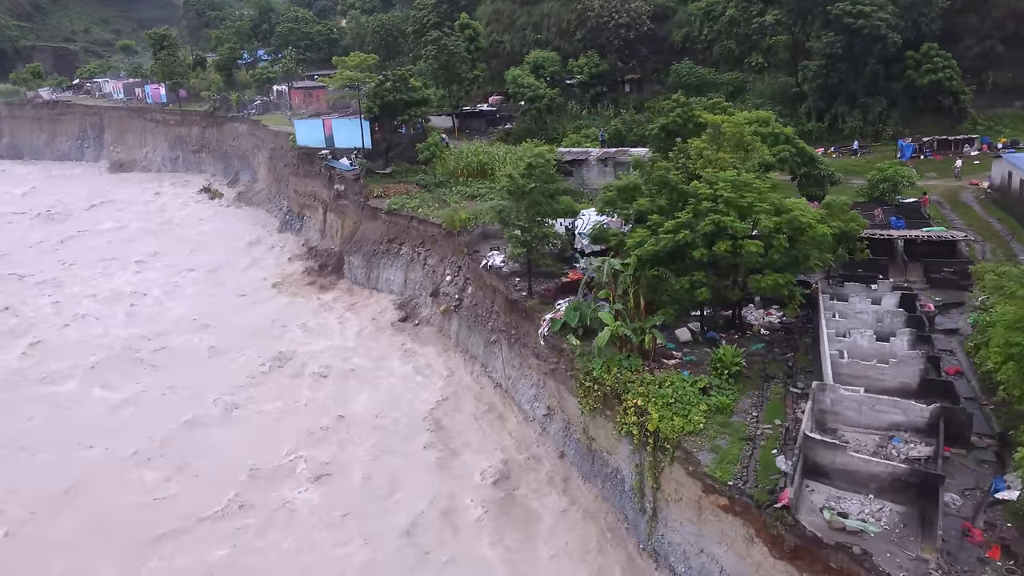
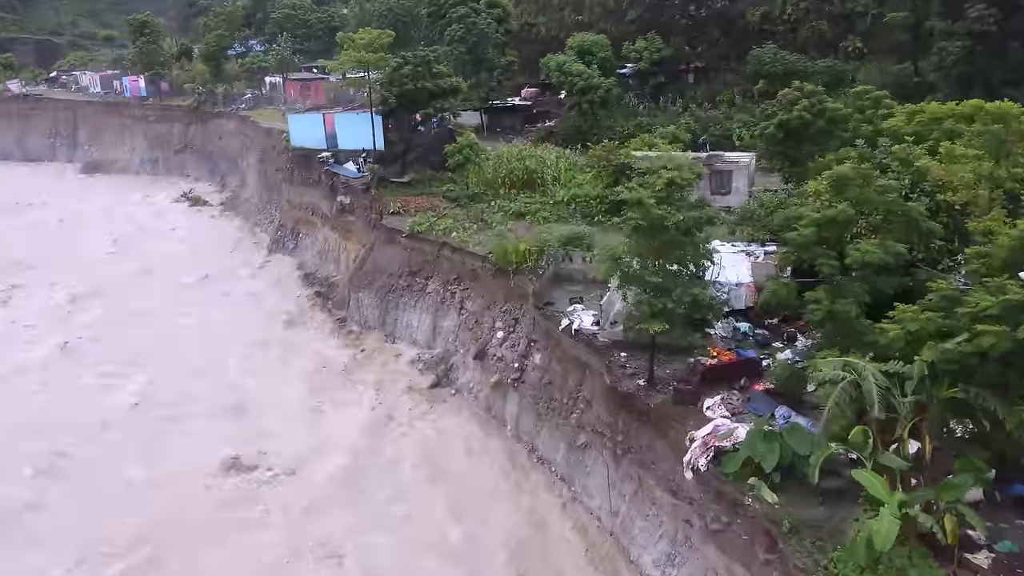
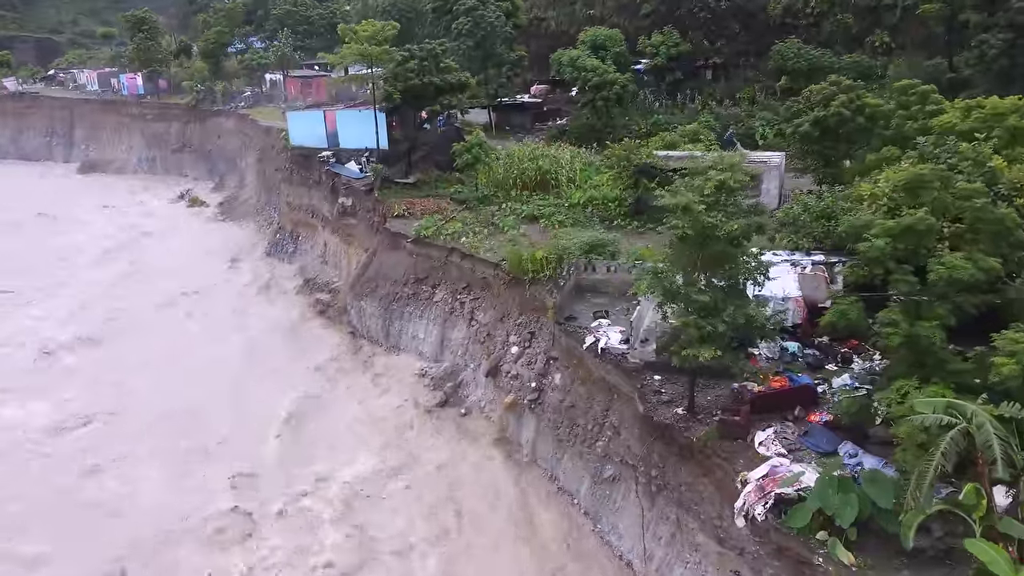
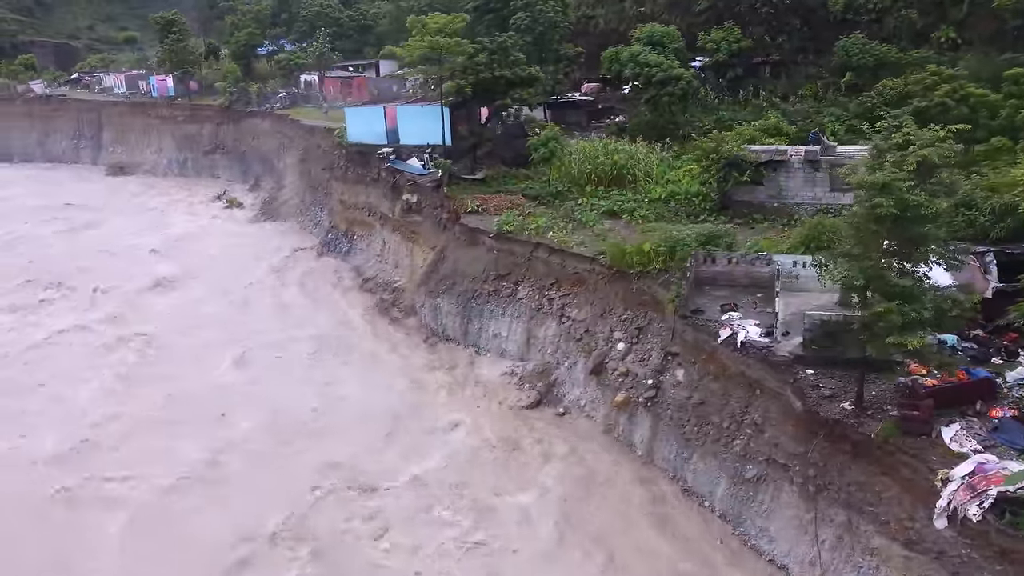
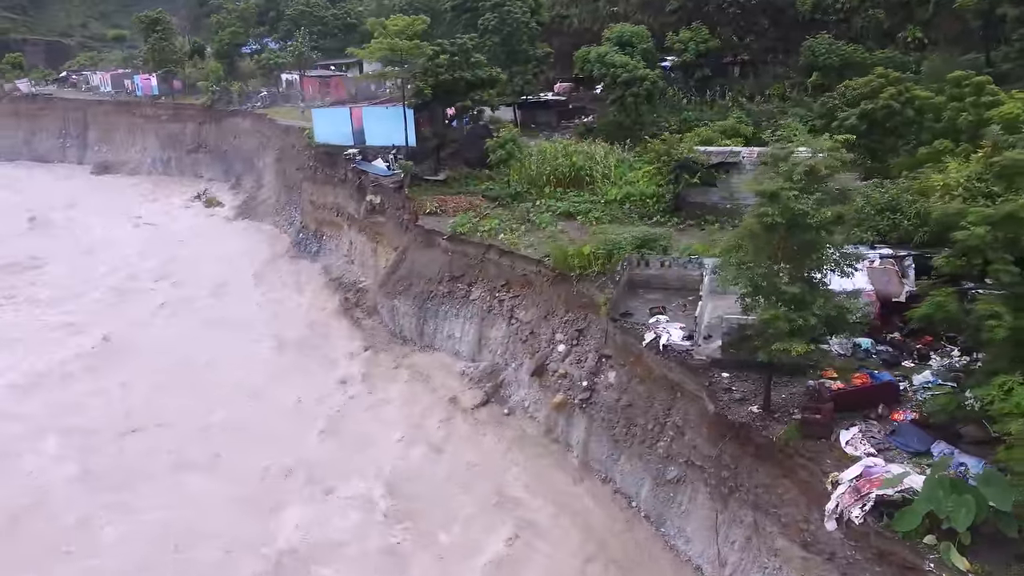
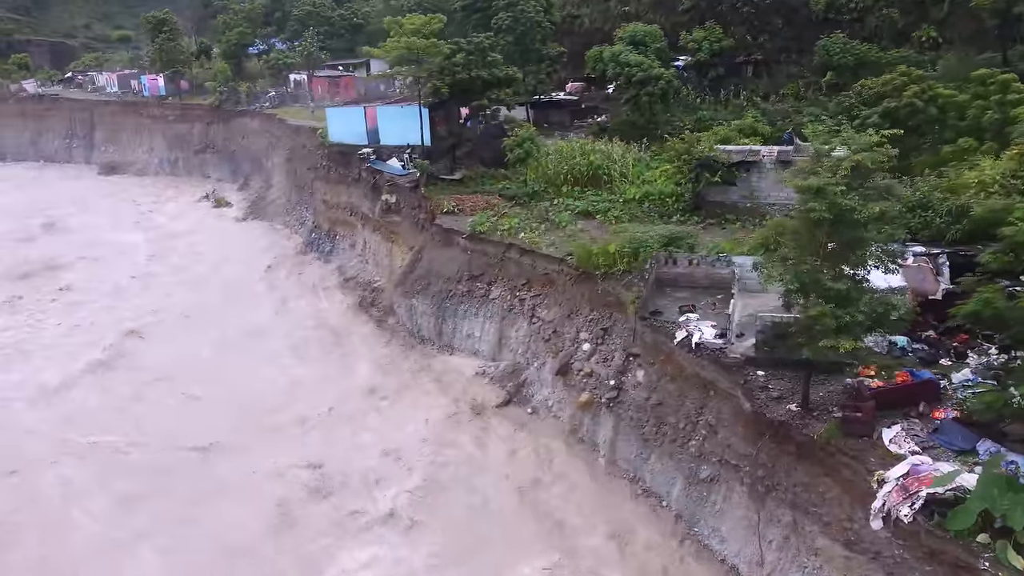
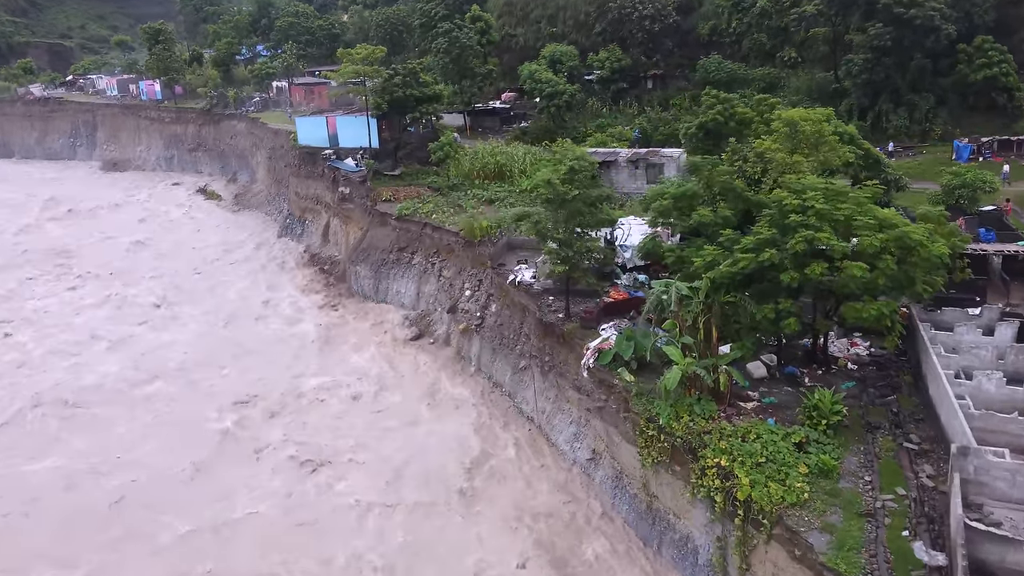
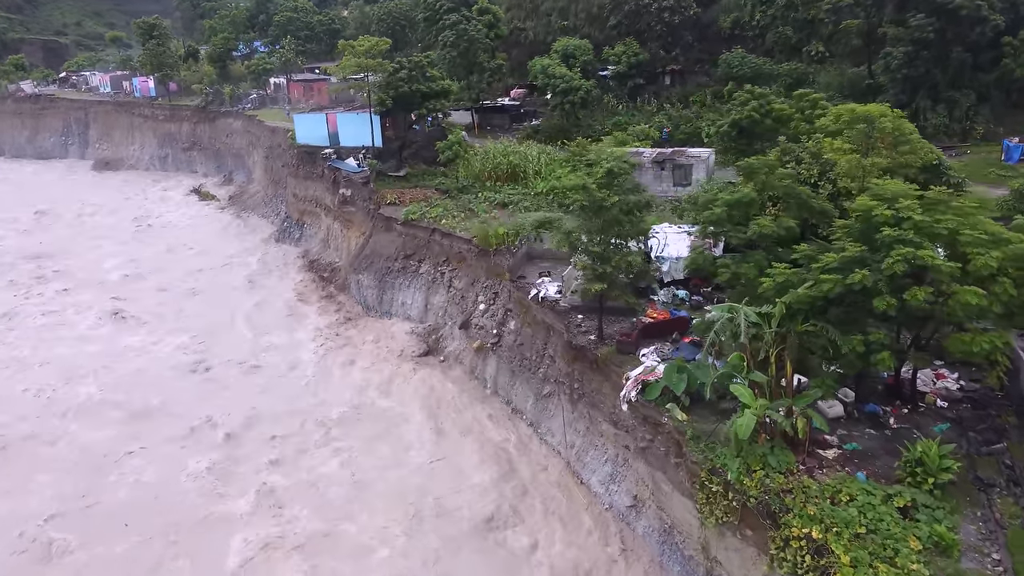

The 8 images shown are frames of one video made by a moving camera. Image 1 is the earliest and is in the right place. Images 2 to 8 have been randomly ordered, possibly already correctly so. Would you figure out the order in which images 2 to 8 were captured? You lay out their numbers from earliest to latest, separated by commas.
7, 8, 2, 3, 5, 6, 4
